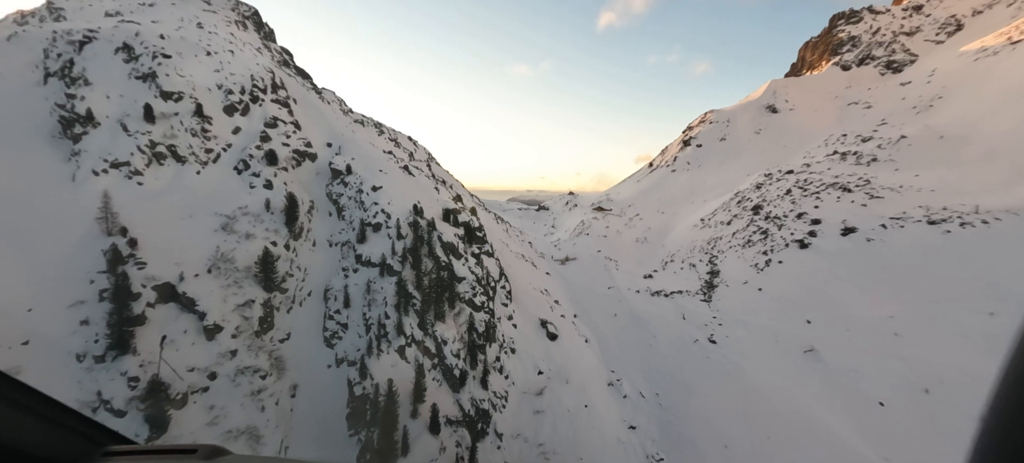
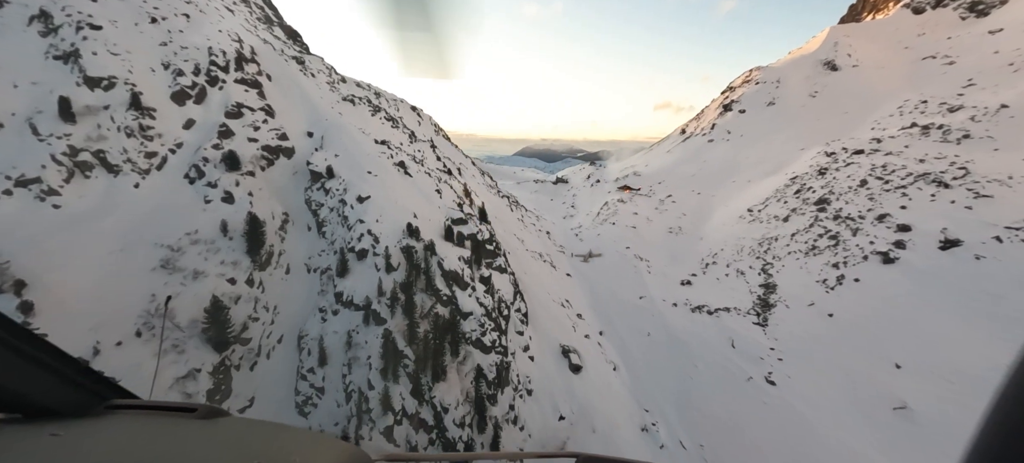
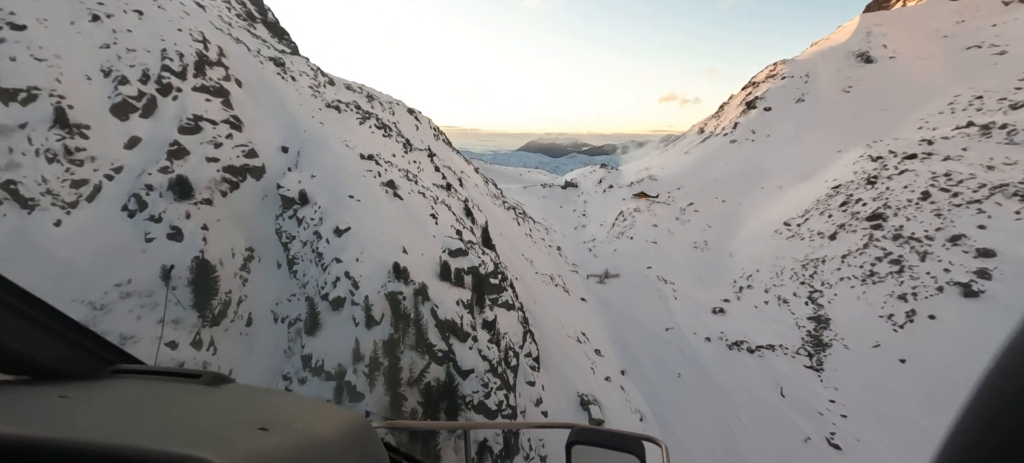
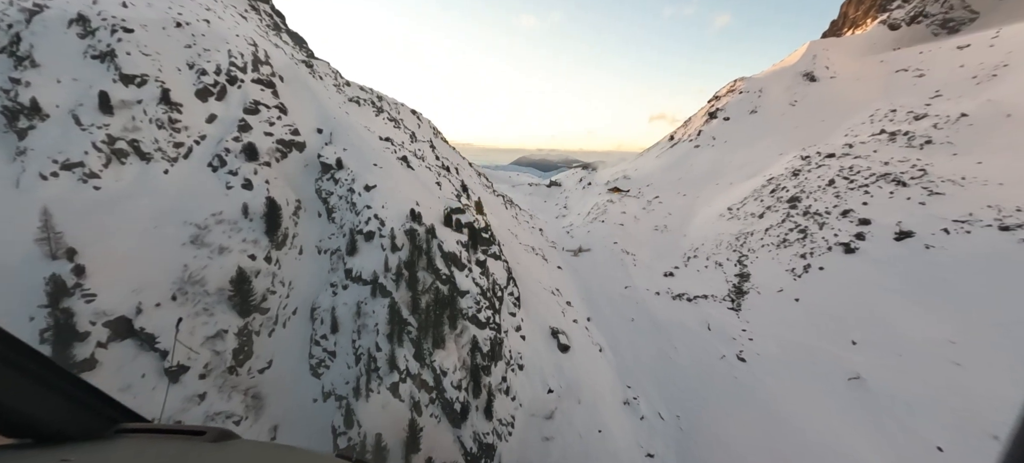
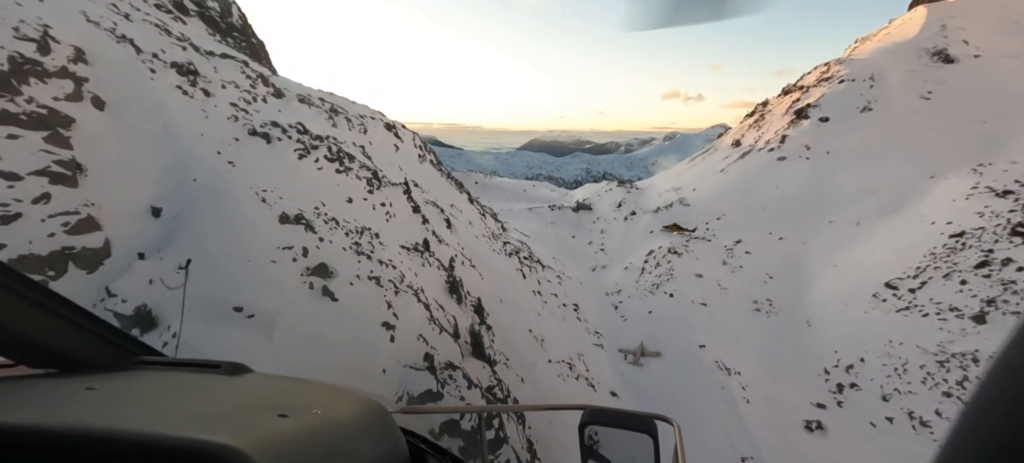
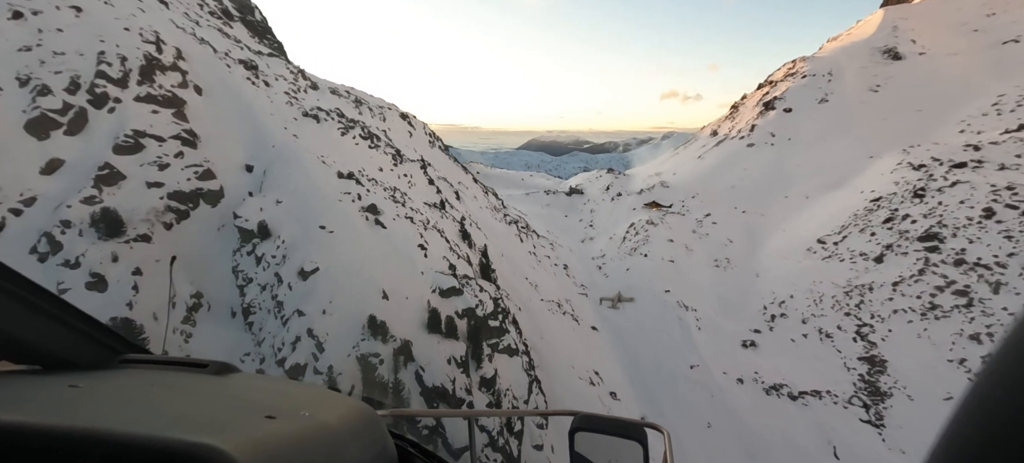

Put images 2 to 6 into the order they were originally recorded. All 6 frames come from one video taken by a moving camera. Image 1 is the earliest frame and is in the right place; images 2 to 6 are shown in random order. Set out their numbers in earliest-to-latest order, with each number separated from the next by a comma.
4, 2, 3, 6, 5
